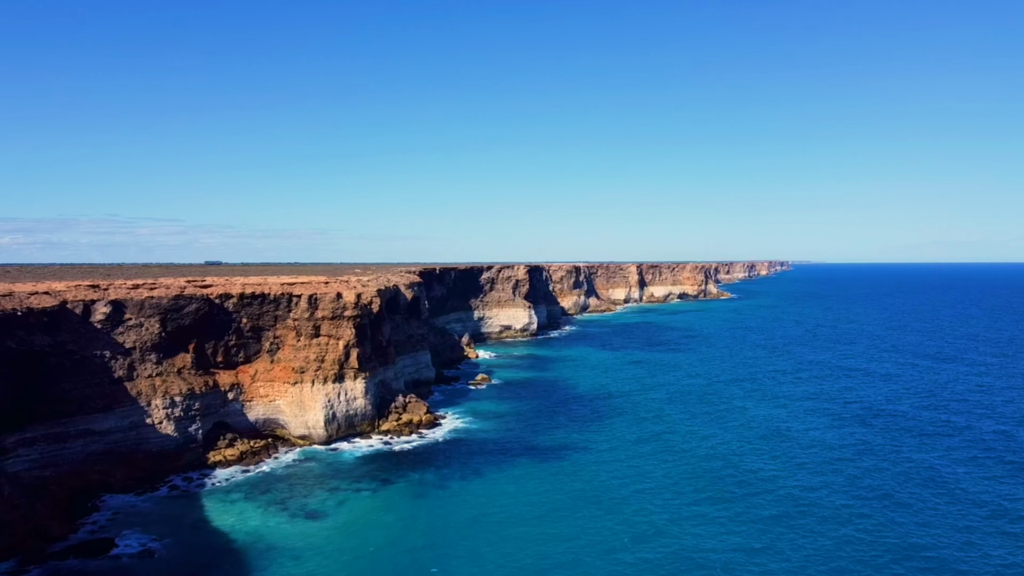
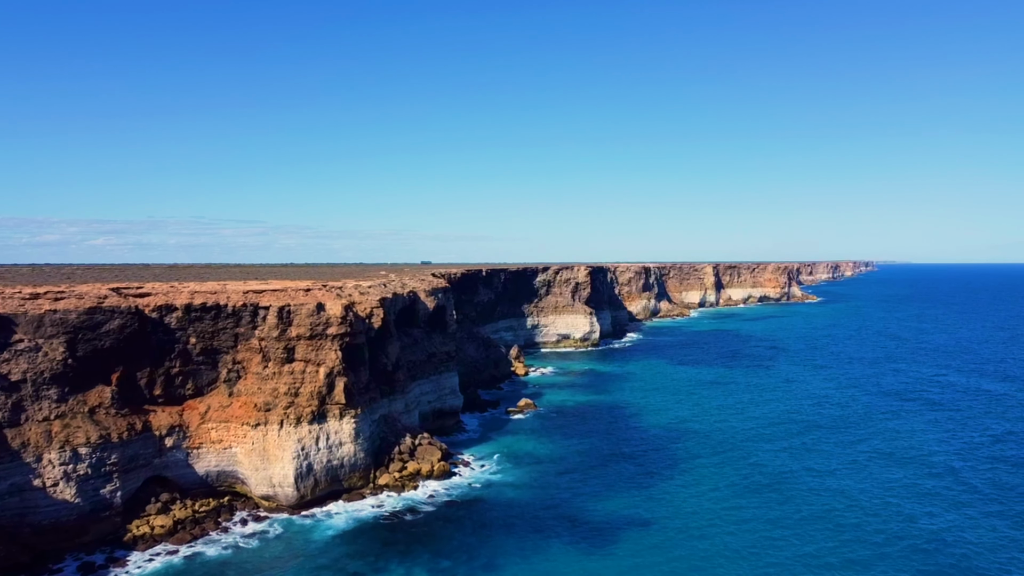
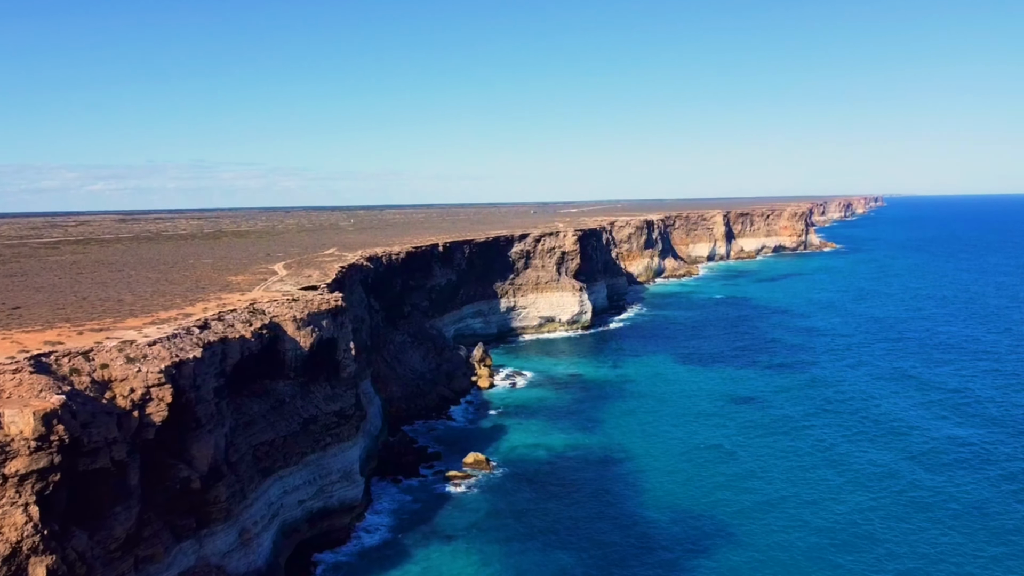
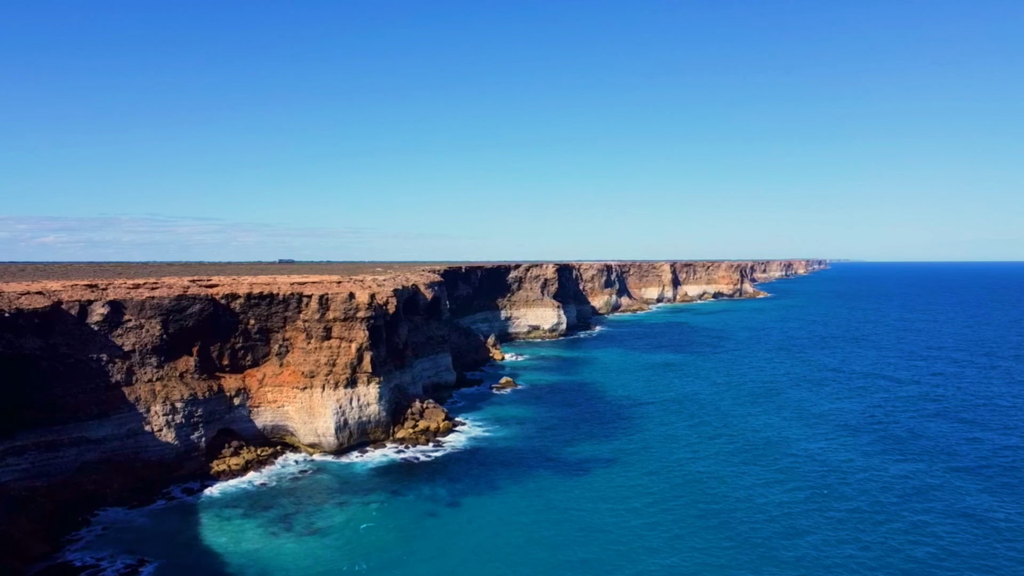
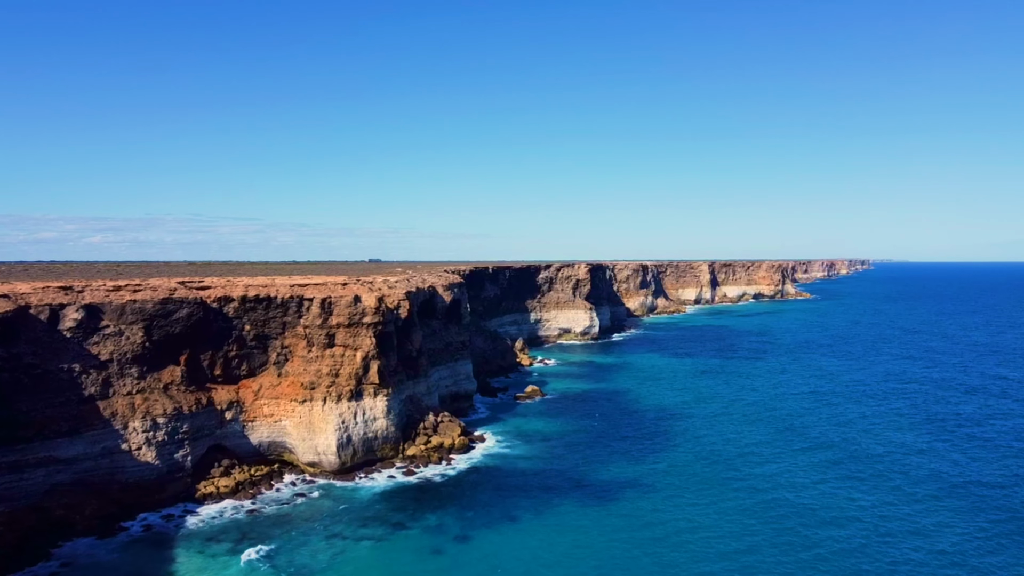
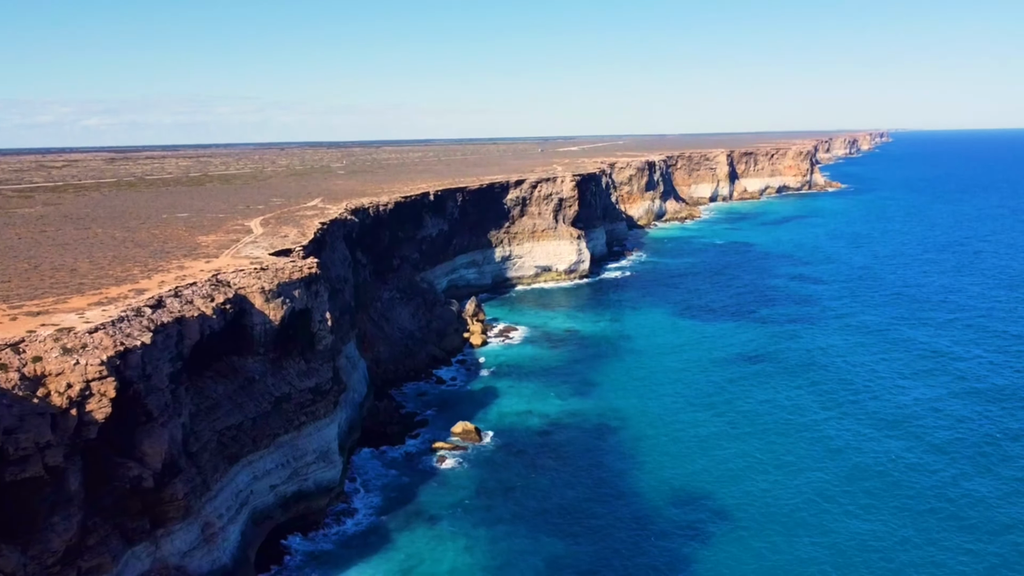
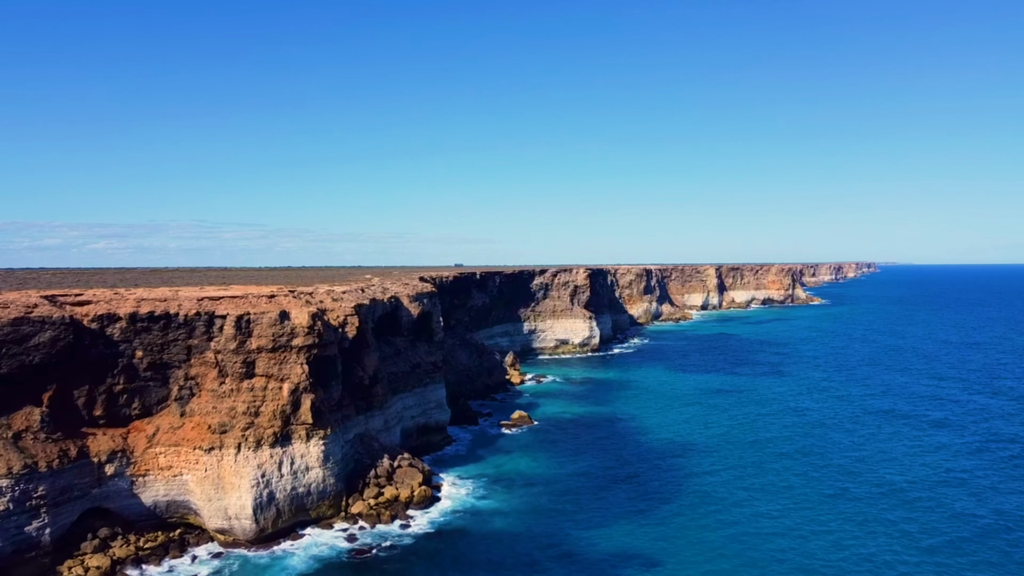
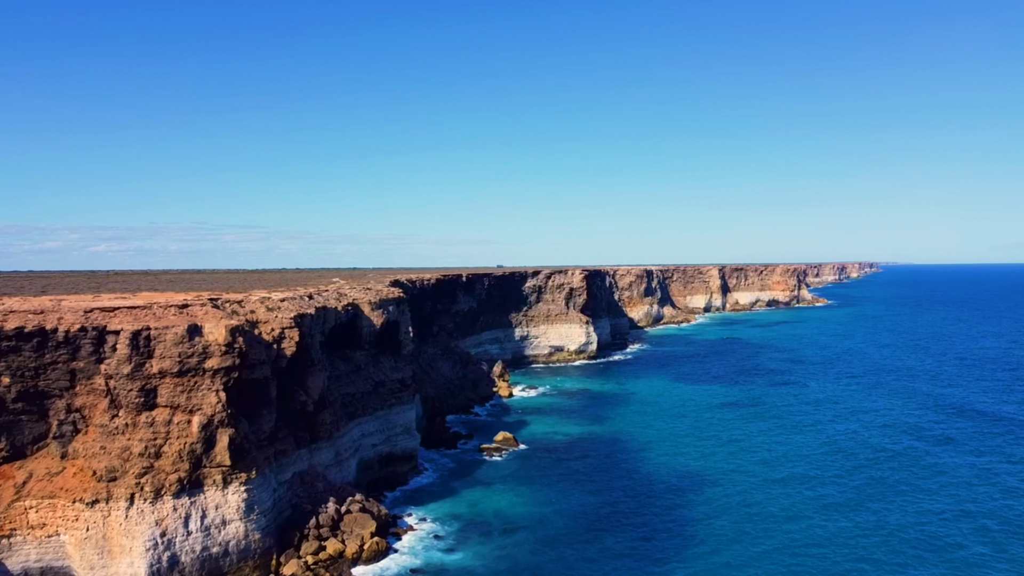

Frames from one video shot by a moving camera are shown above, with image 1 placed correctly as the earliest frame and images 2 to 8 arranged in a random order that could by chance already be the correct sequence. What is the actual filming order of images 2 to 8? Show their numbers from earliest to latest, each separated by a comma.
4, 5, 2, 7, 8, 3, 6
